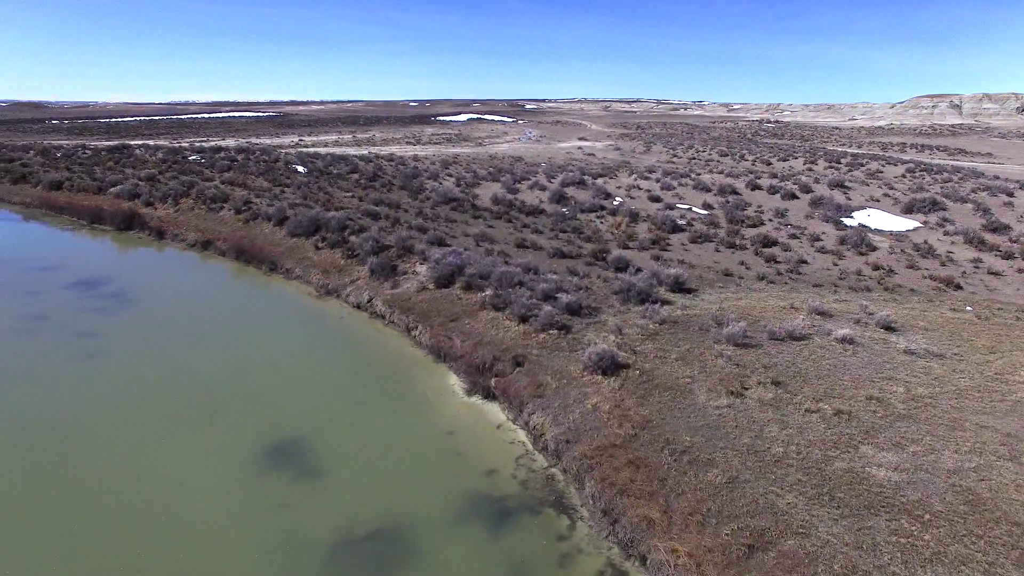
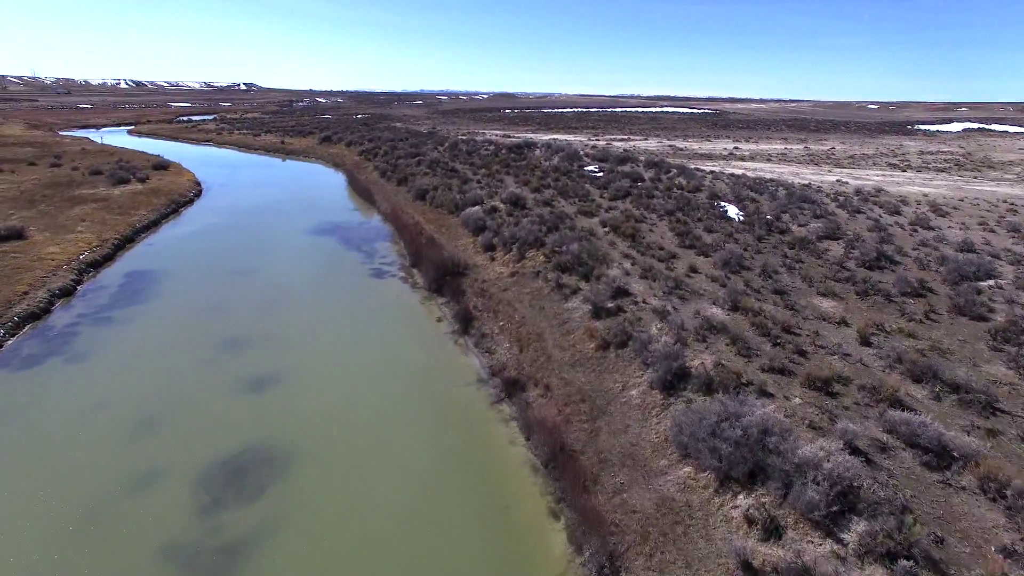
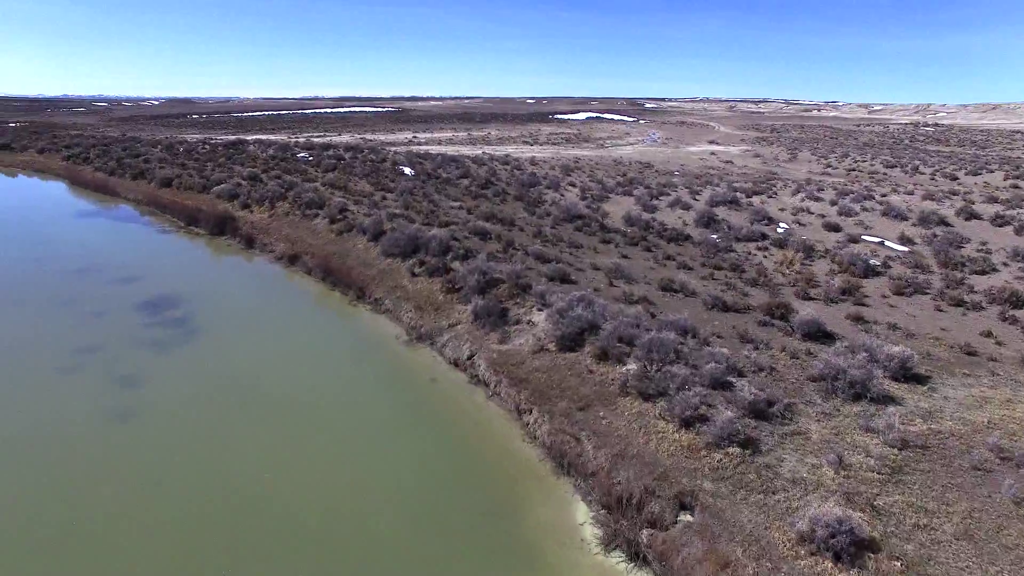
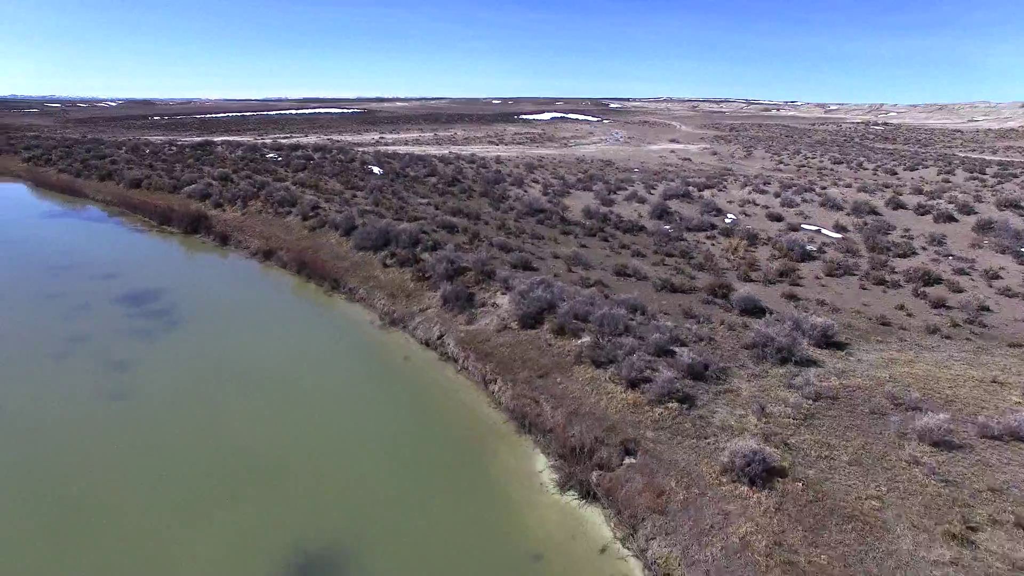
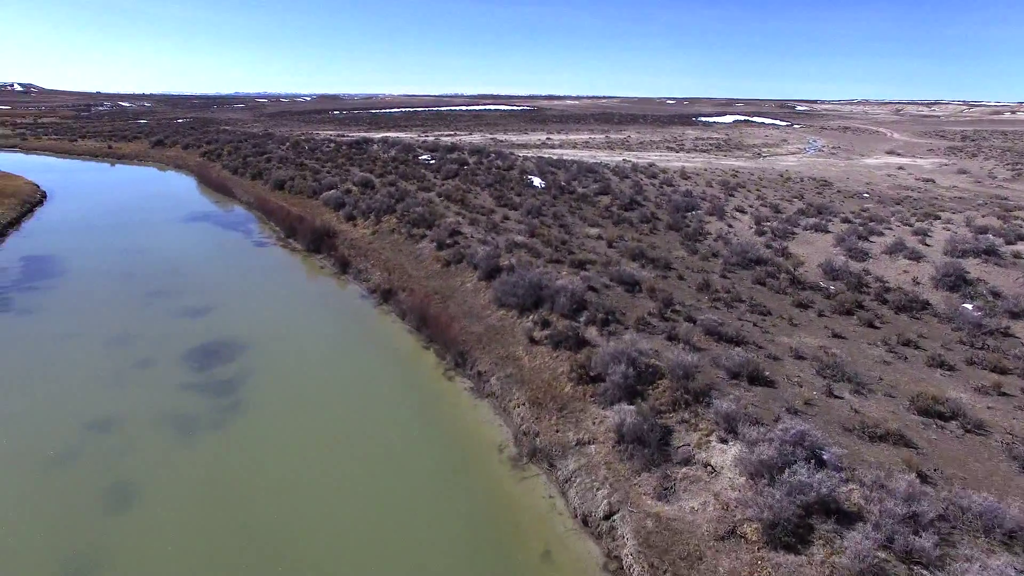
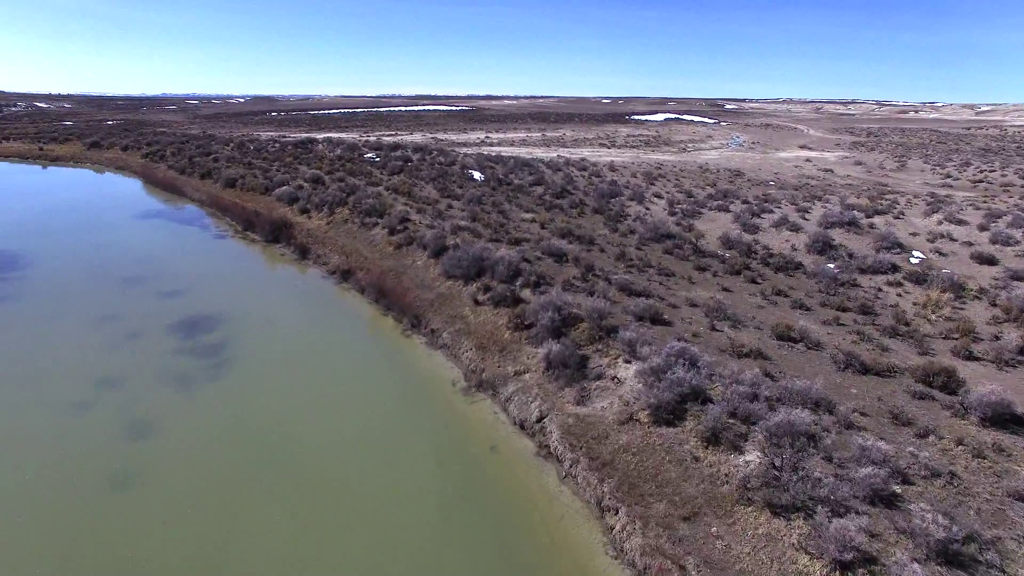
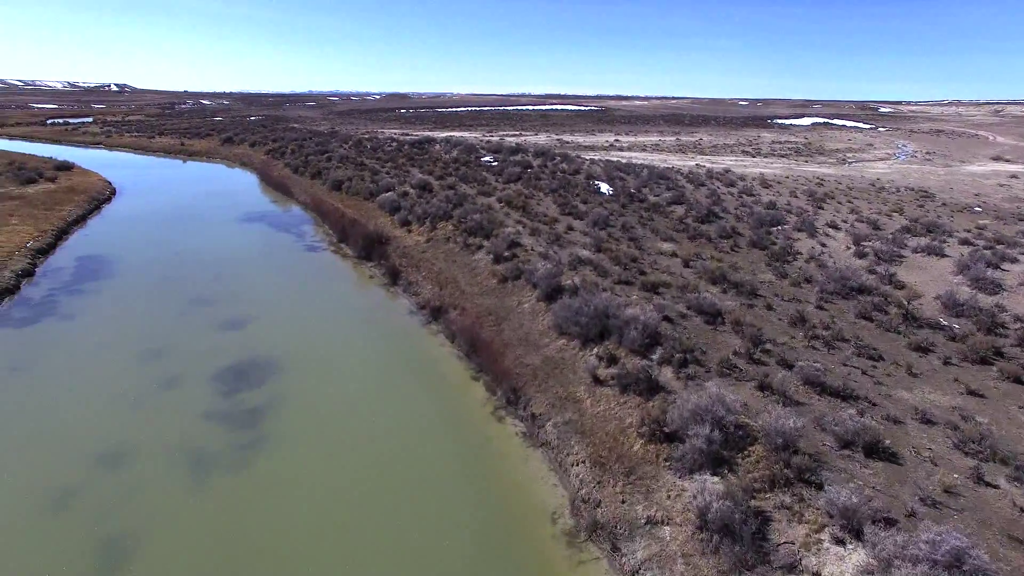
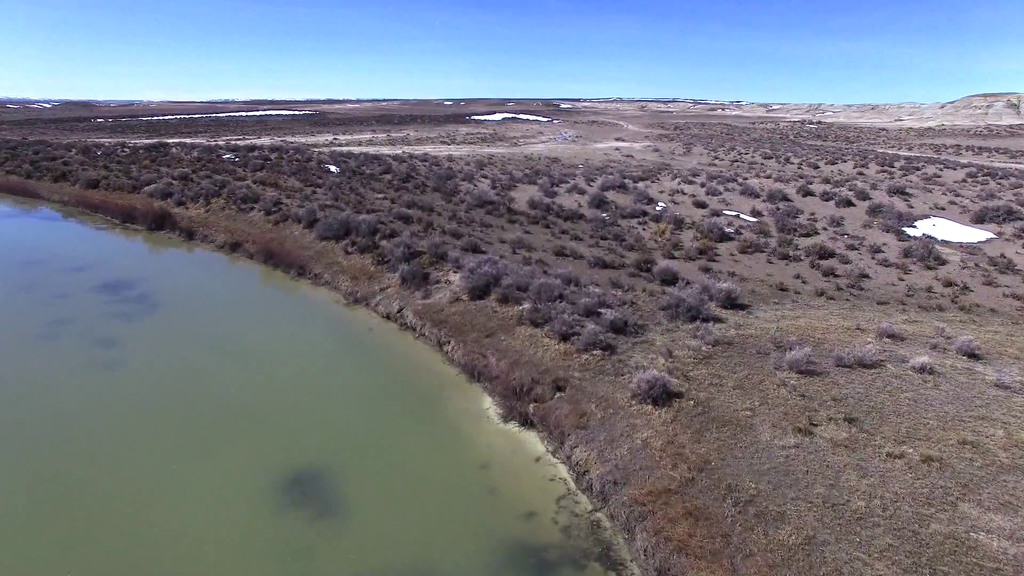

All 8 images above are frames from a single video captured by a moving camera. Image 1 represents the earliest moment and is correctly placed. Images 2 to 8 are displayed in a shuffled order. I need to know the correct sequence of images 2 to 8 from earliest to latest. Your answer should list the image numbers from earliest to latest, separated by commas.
8, 4, 3, 6, 5, 7, 2
